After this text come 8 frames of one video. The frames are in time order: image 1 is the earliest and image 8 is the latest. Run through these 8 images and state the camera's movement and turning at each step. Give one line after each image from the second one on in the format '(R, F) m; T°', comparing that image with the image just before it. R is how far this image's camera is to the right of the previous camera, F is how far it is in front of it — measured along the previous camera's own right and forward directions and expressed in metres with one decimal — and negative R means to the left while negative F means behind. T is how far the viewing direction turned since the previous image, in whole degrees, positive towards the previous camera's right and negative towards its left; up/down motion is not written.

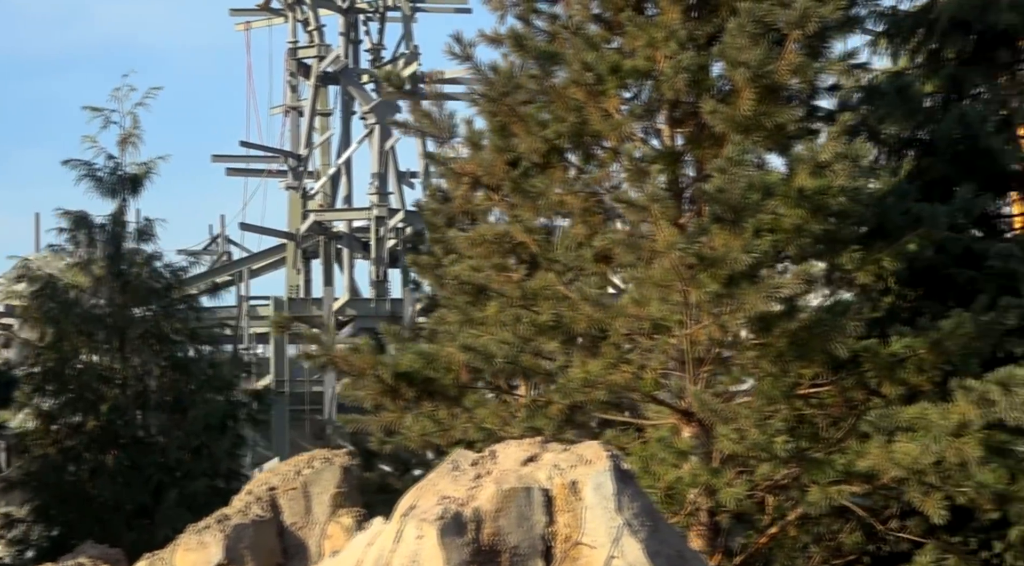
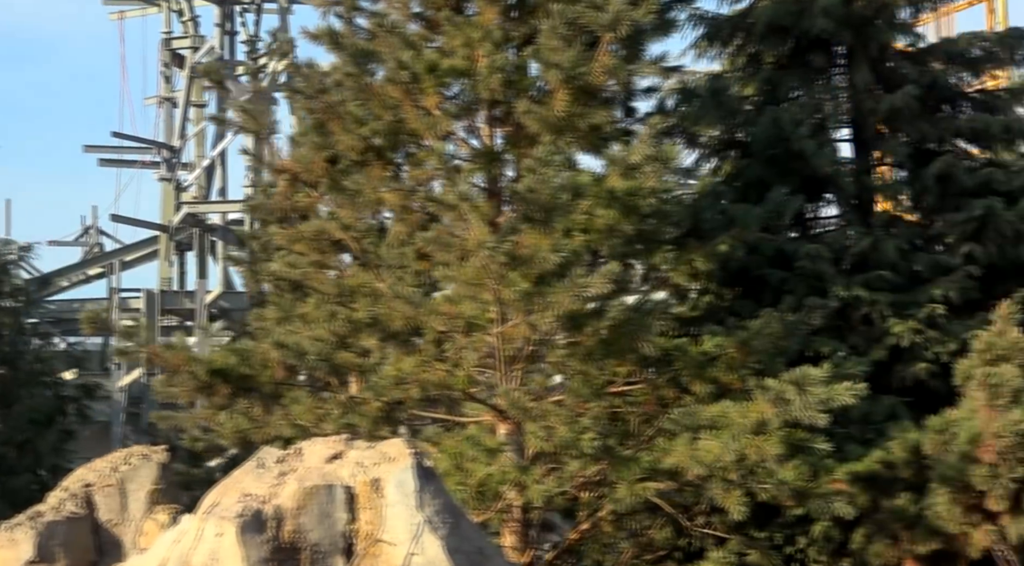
(+0.7, -0.1) m; +4°
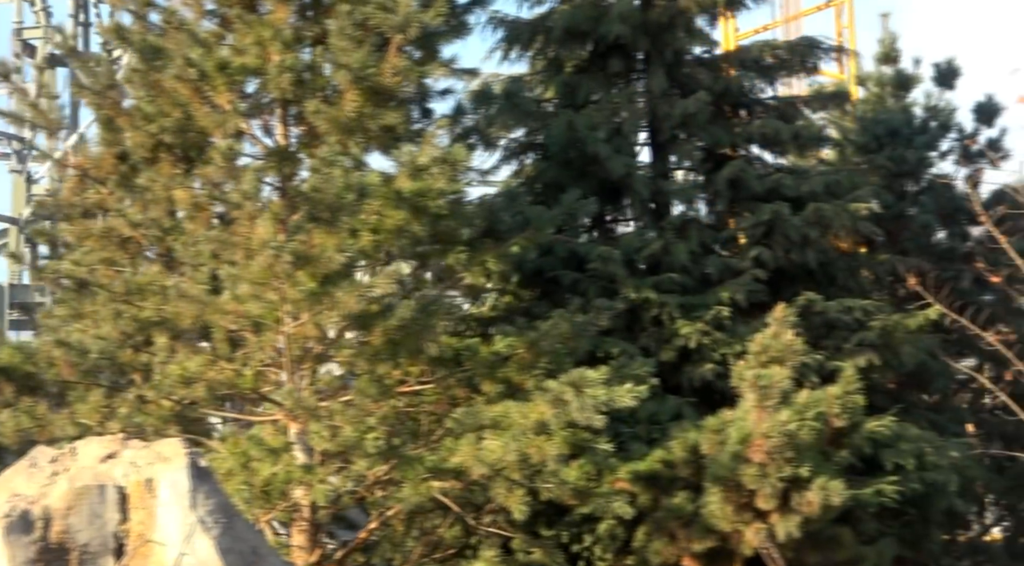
(+0.8, -0.1) m; +4°
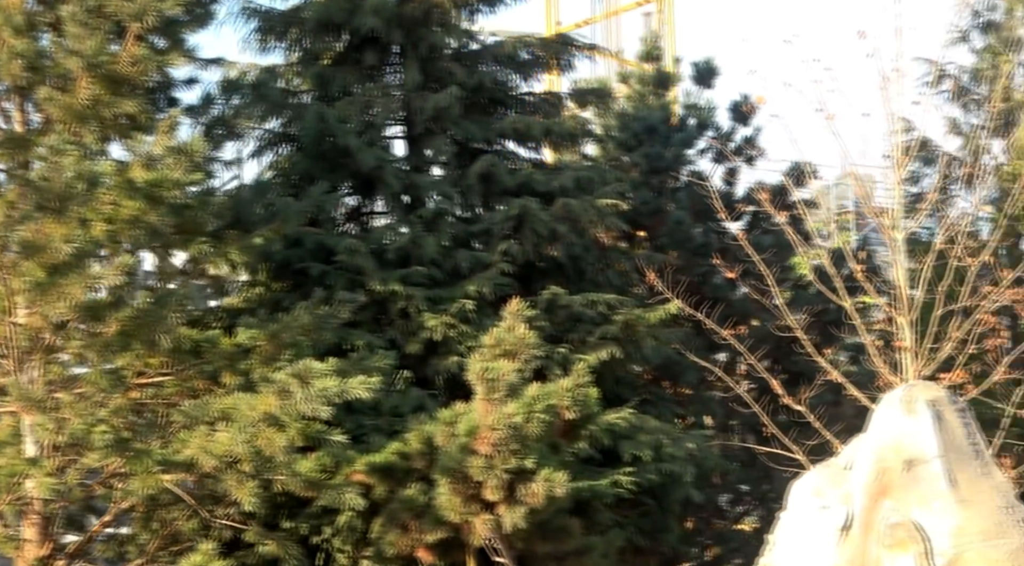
(+1.0, -0.1) m; +5°
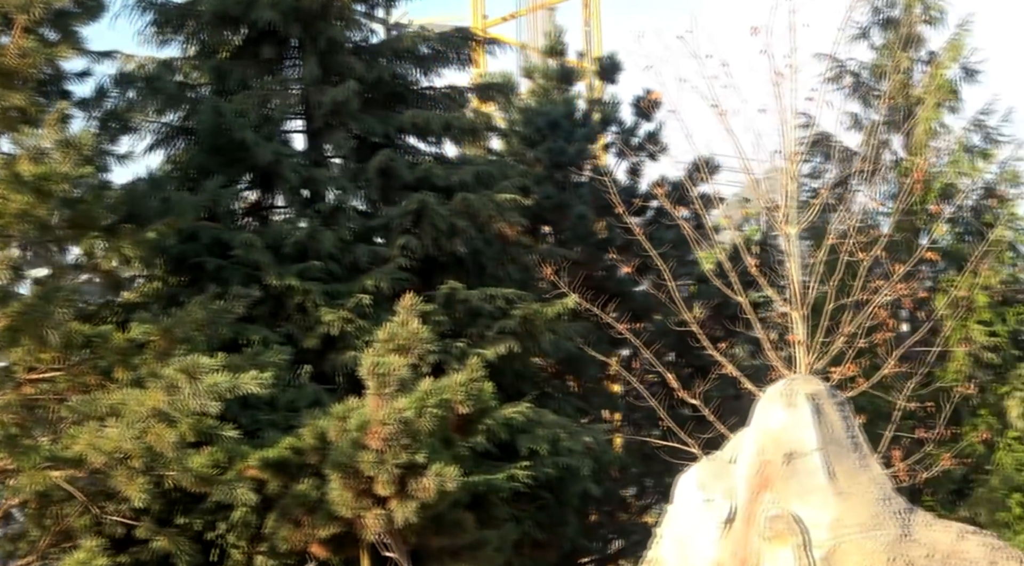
(+0.4, 0.0) m; +2°
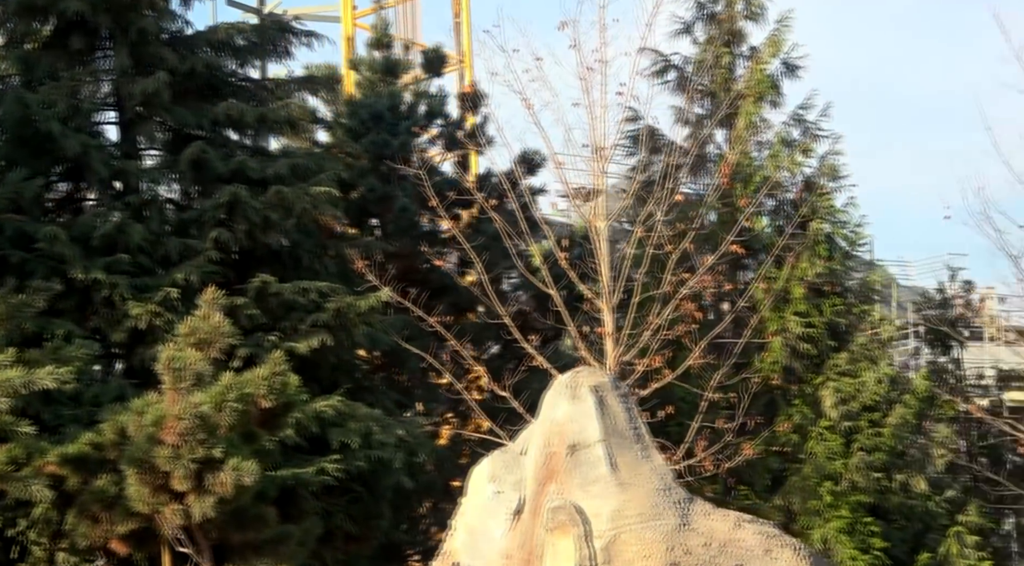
(+0.8, 0.0) m; +4°
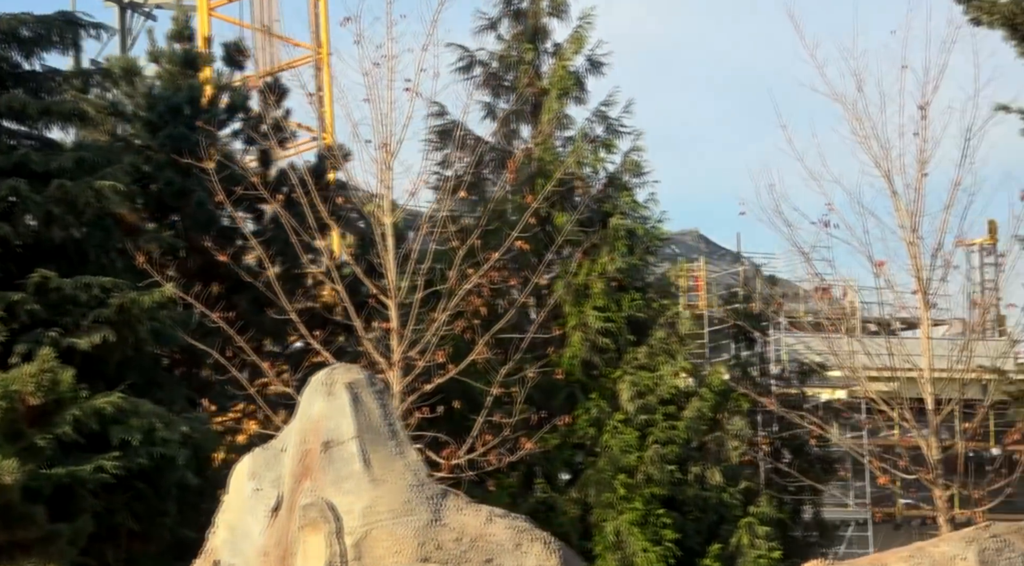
(+1.0, -0.1) m; +4°
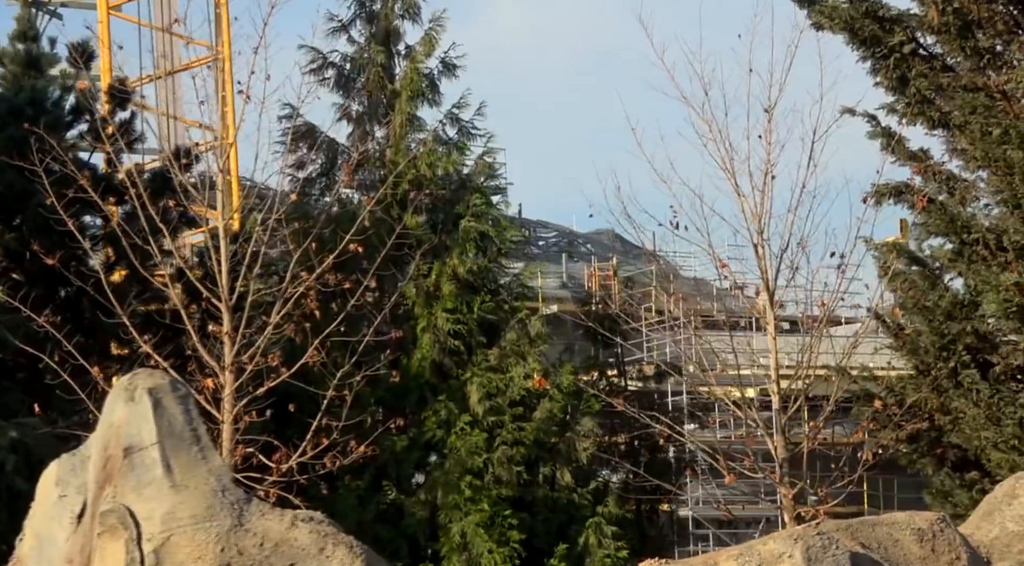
(+0.9, 0.0) m; +2°
